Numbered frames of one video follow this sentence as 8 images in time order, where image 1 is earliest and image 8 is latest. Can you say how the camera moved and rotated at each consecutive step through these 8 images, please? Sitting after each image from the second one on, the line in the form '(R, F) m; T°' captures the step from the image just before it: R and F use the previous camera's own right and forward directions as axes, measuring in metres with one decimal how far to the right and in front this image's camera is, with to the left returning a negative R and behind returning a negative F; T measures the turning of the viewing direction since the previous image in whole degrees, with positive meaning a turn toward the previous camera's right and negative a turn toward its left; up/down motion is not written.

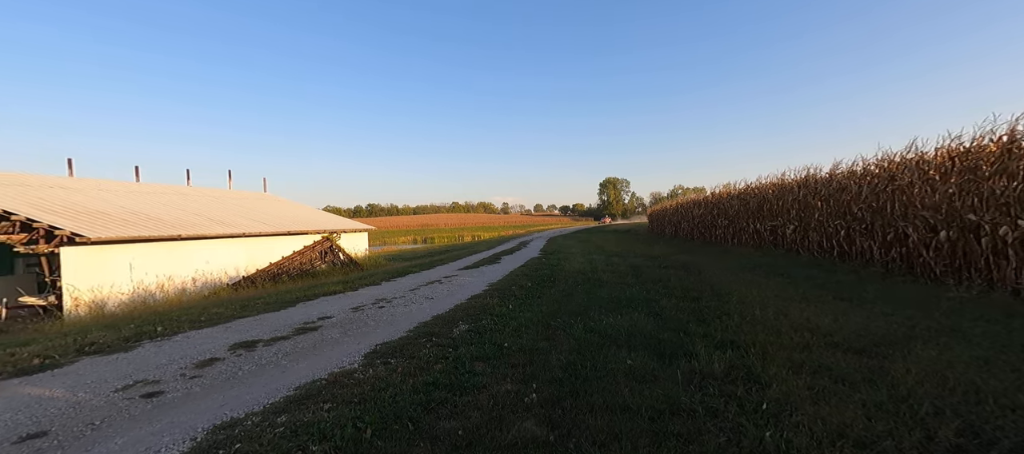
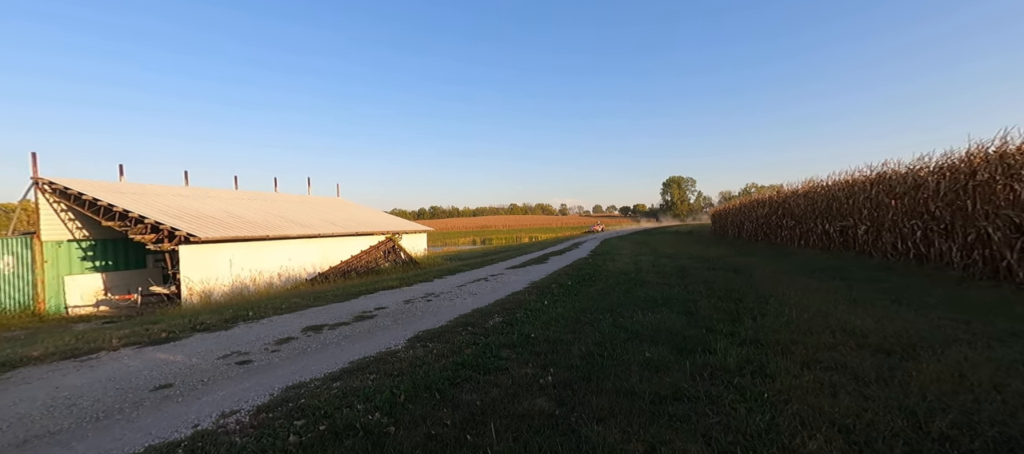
(+0.5, -0.5) m; -8°
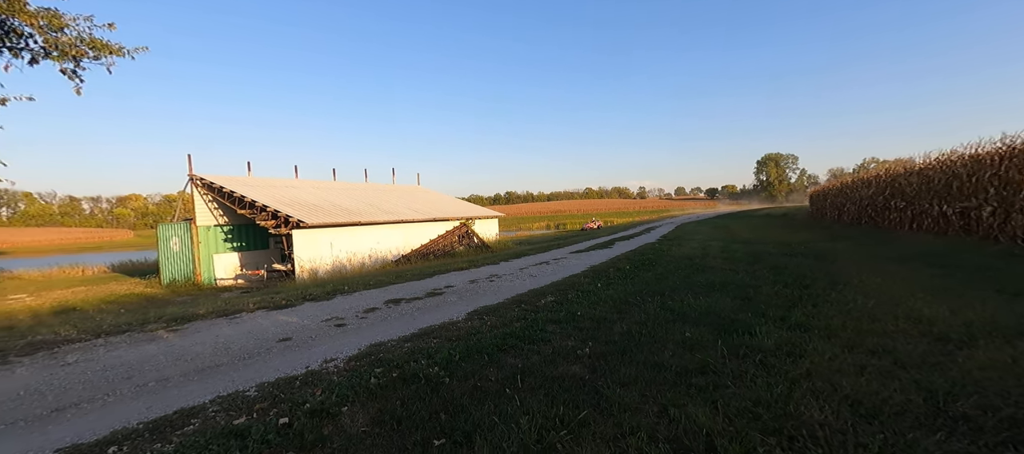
(+0.5, -0.6) m; -11°
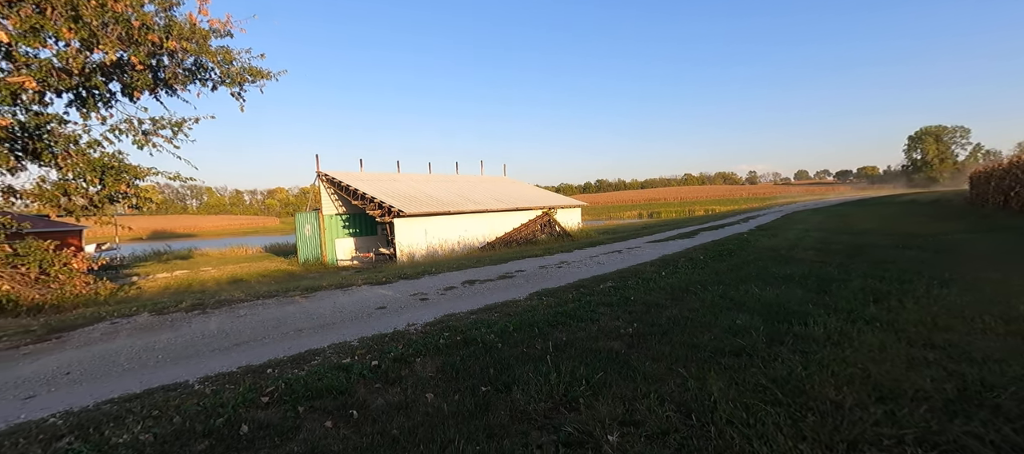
(+0.6, -0.6) m; -13°
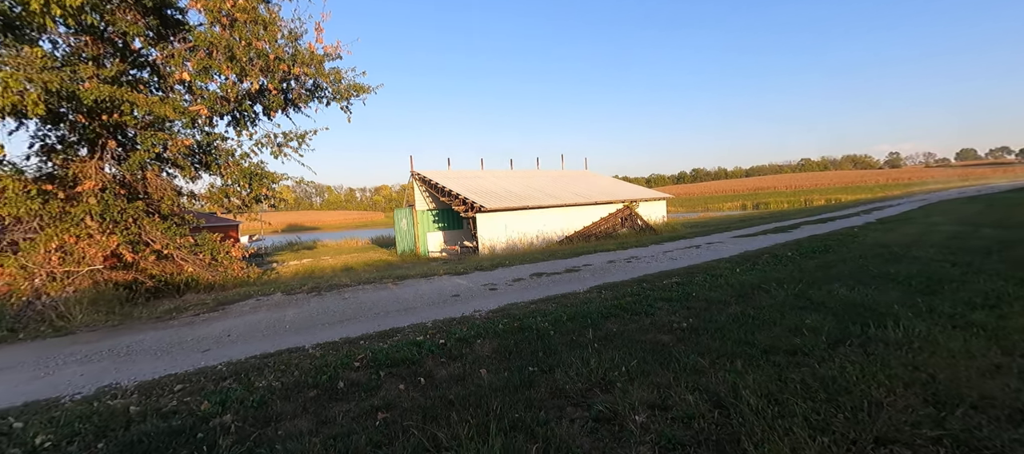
(+0.5, -0.4) m; -13°
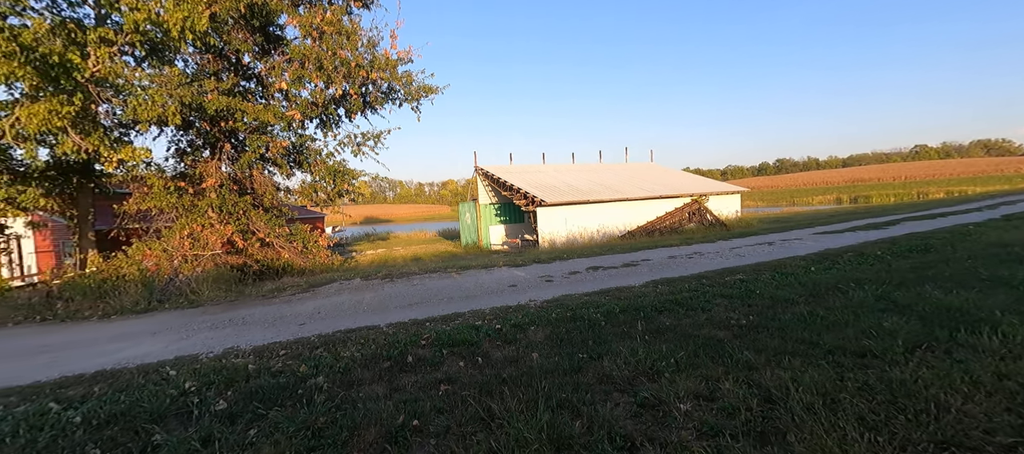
(+0.1, -0.3) m; -9°
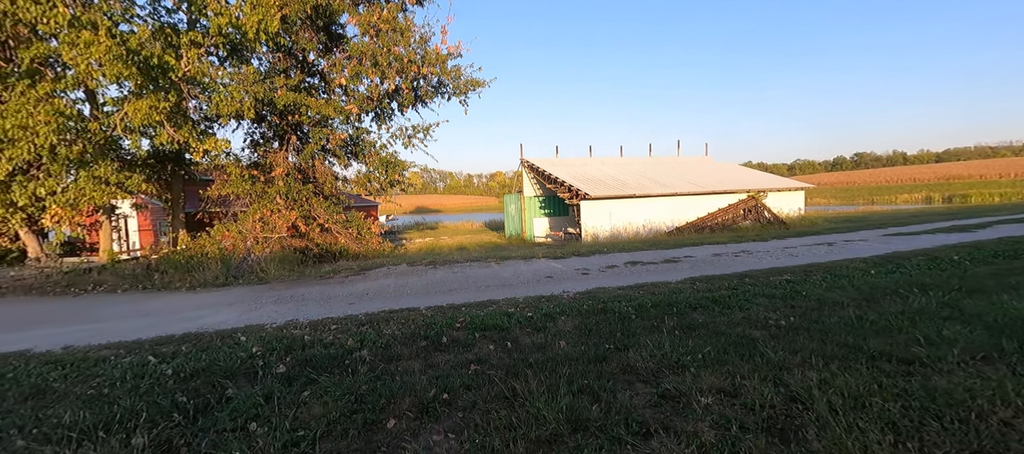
(+0.2, -0.2) m; -7°
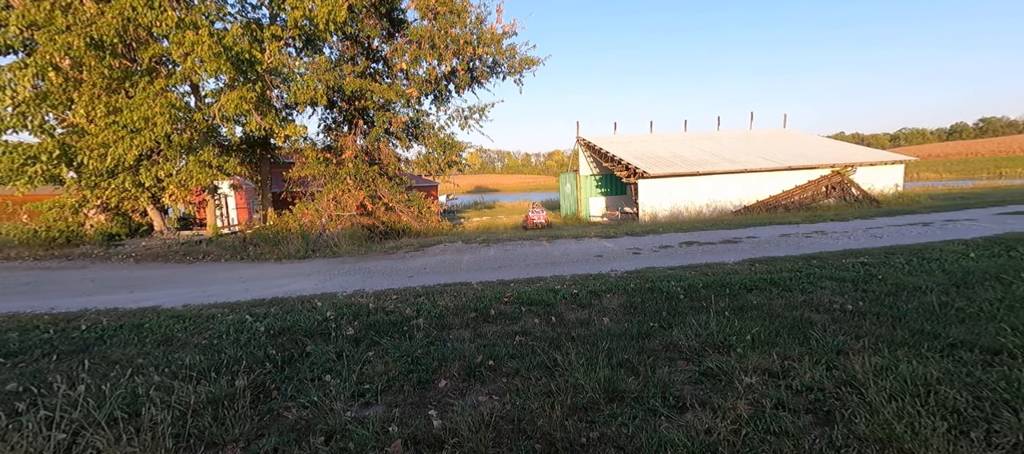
(+0.2, -0.1) m; -8°
